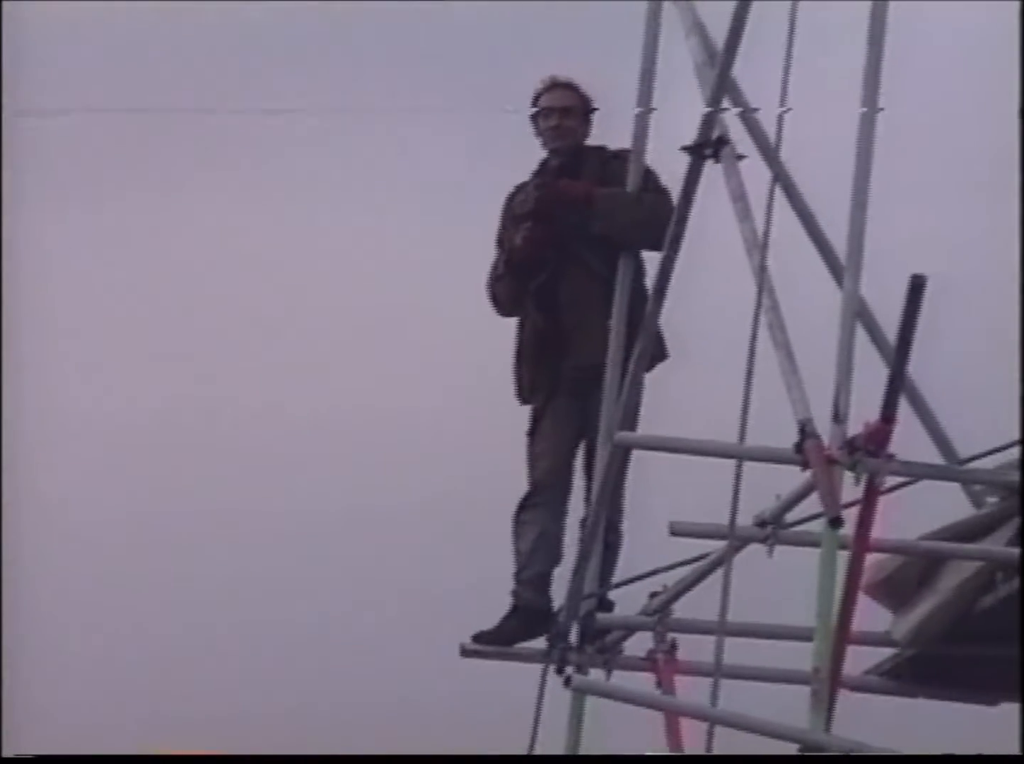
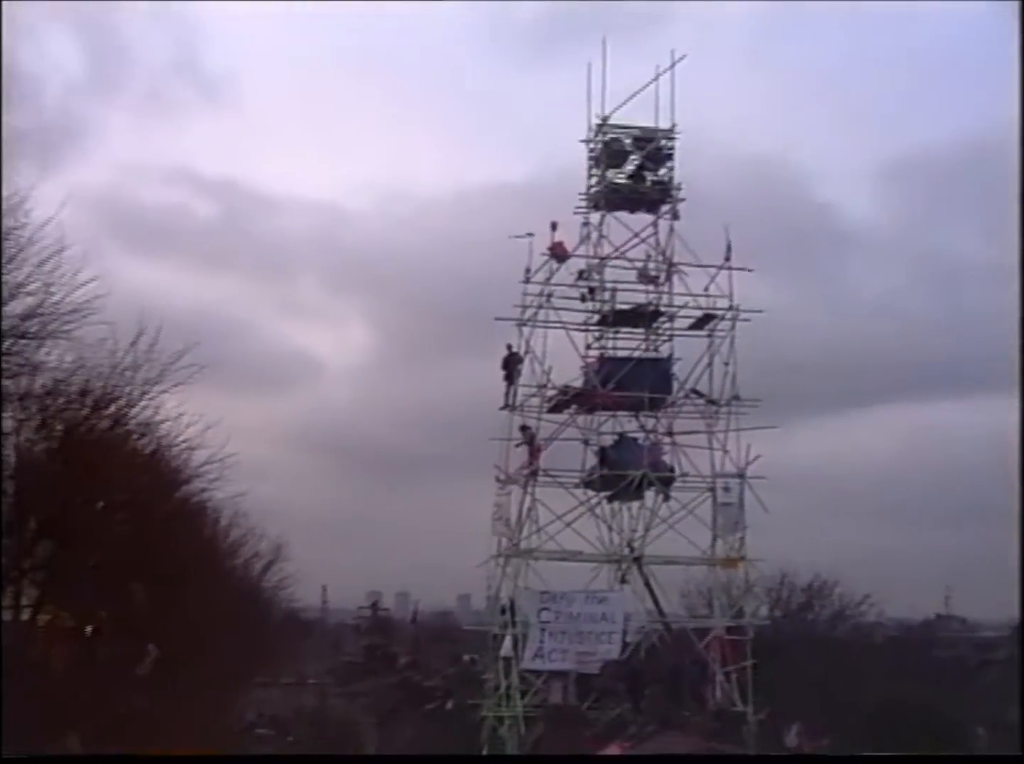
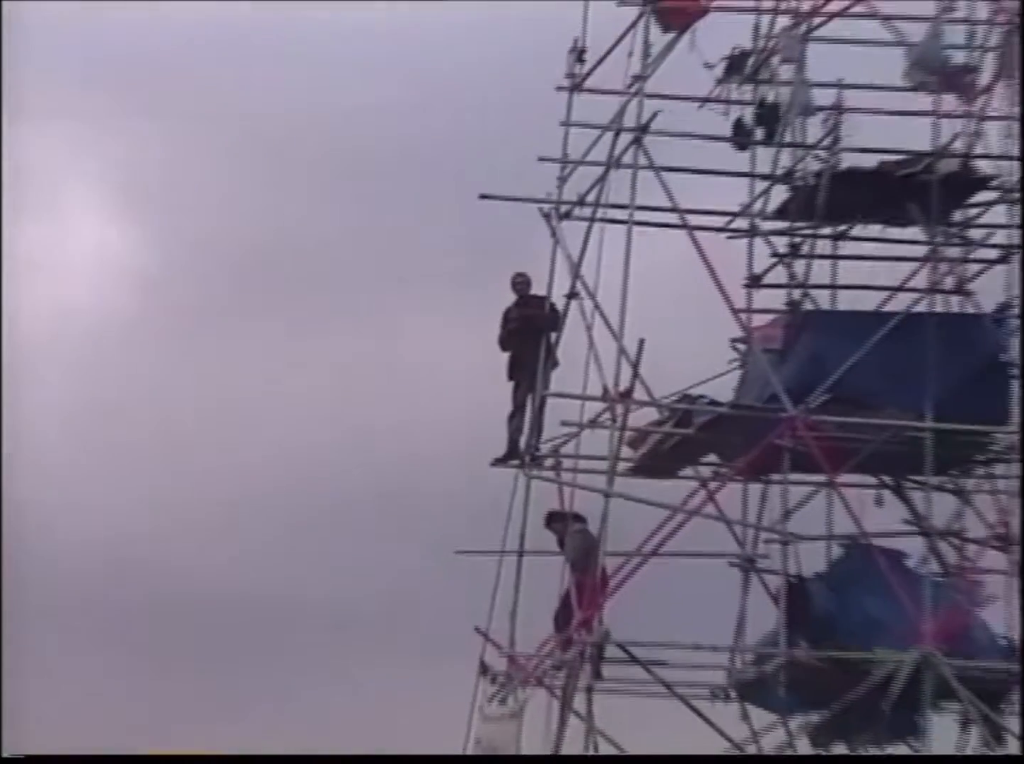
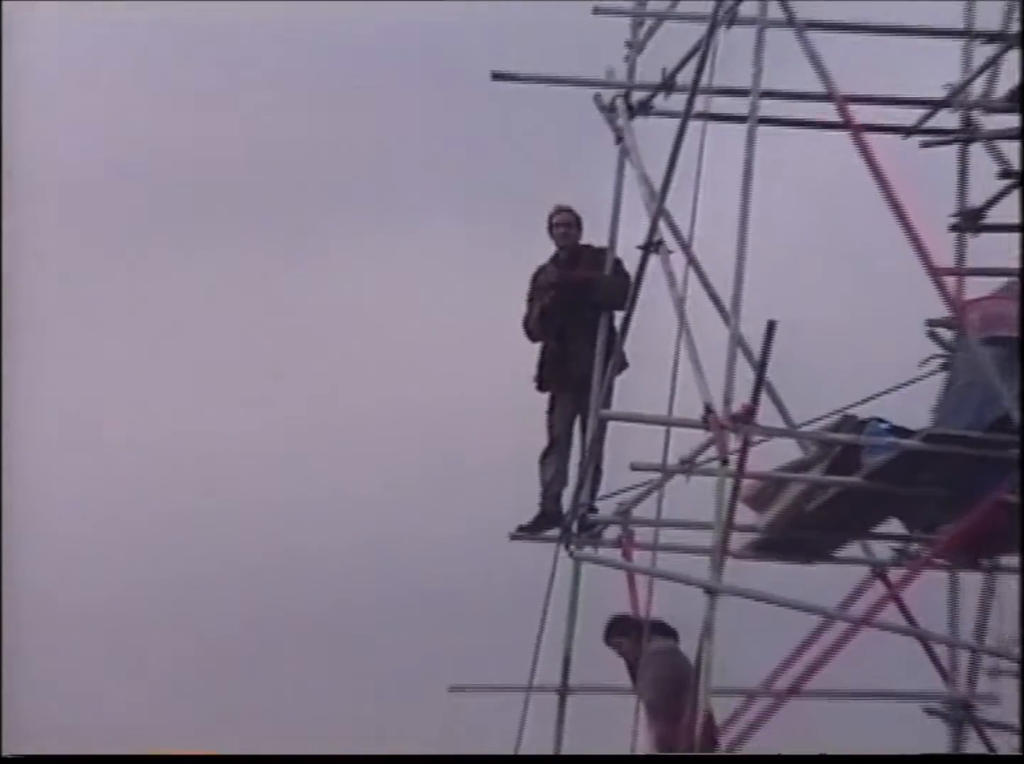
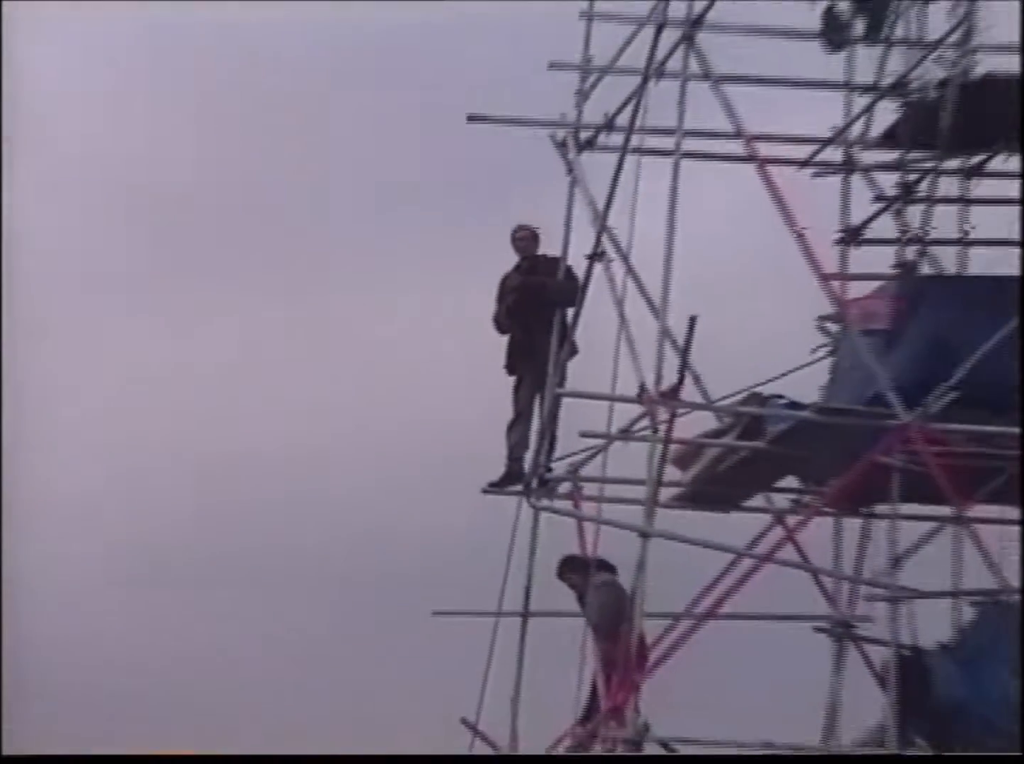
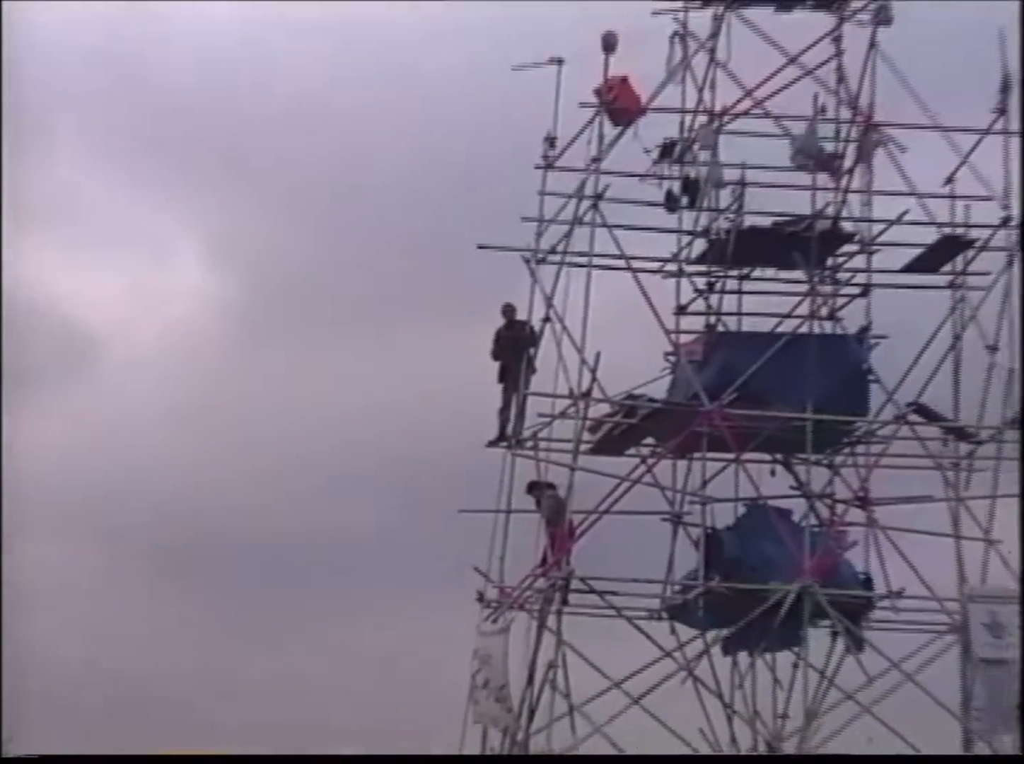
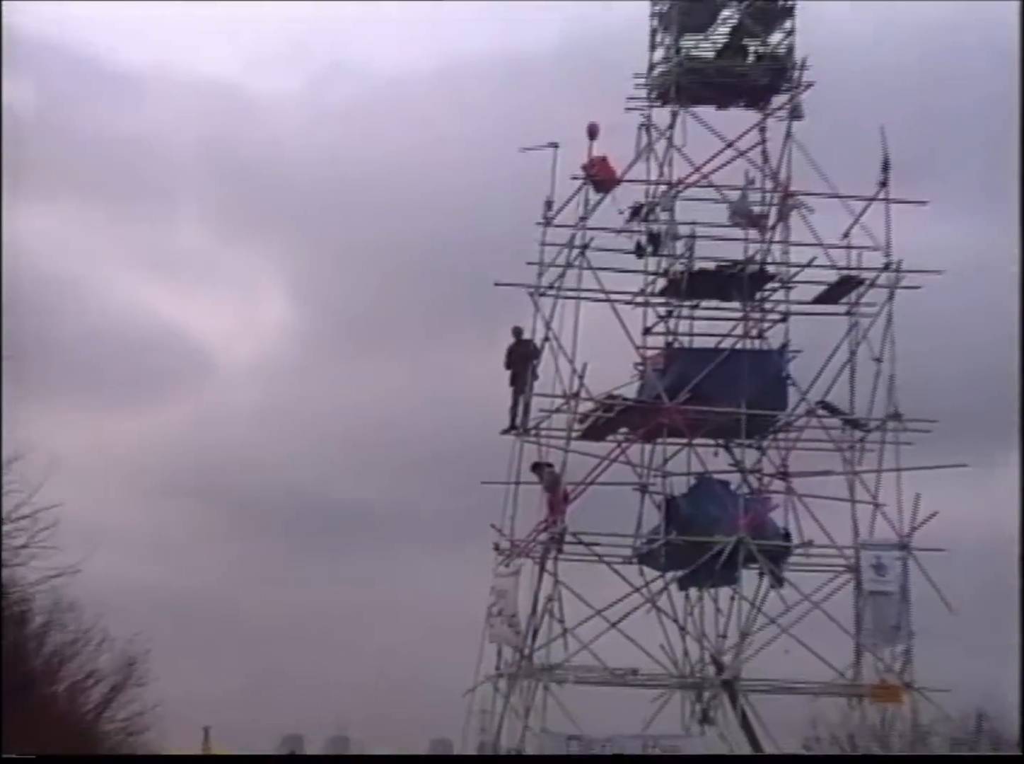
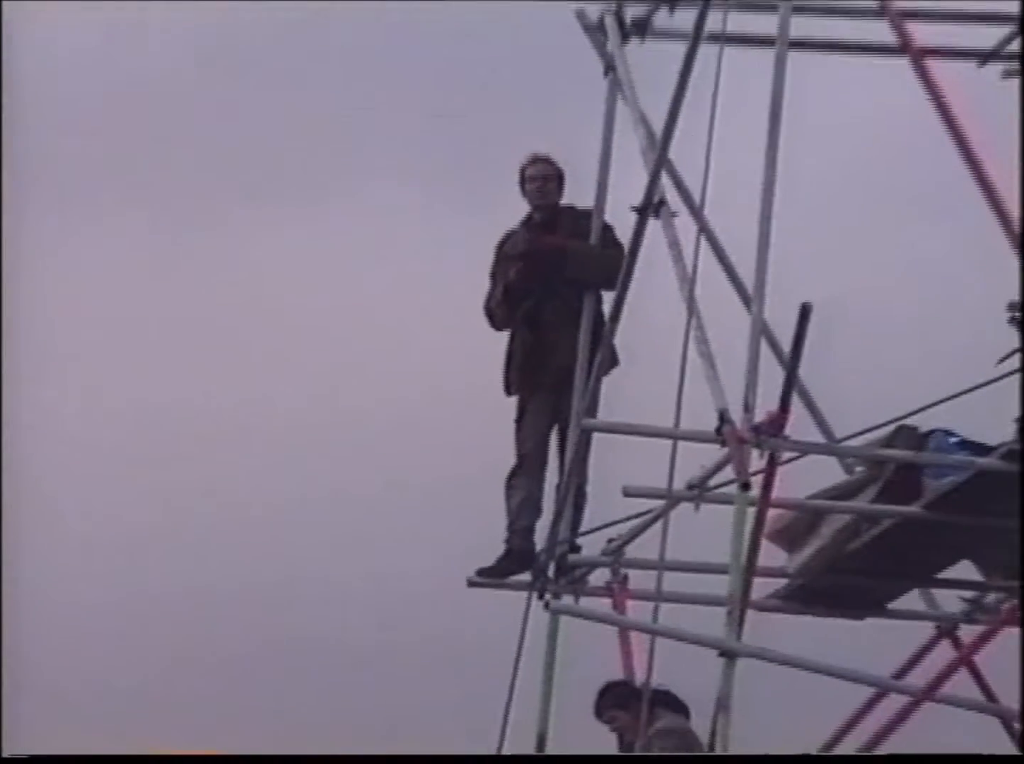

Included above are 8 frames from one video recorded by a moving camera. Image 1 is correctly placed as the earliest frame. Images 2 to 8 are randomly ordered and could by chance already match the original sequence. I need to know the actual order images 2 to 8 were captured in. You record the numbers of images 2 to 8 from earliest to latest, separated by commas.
8, 4, 5, 3, 6, 7, 2
